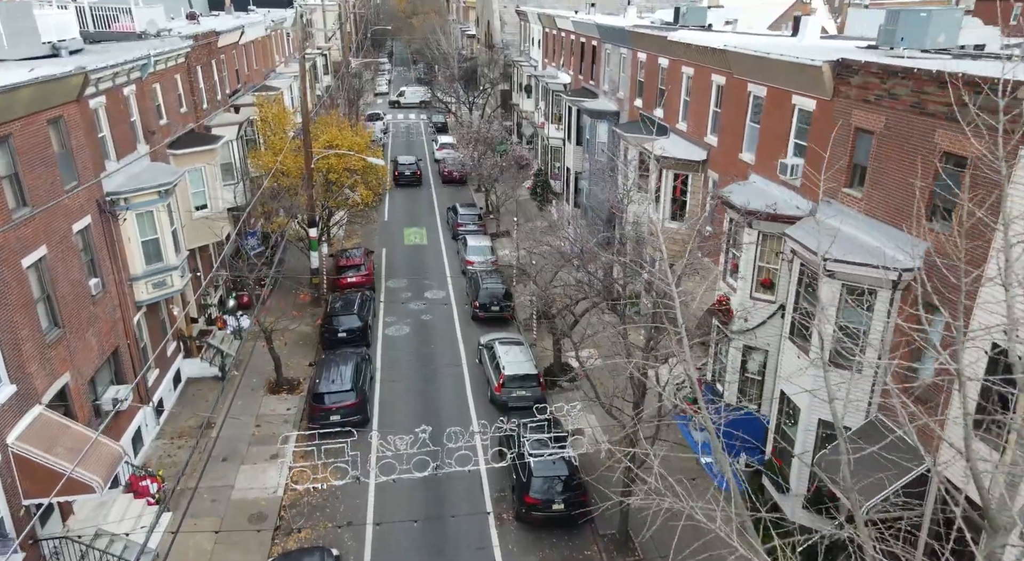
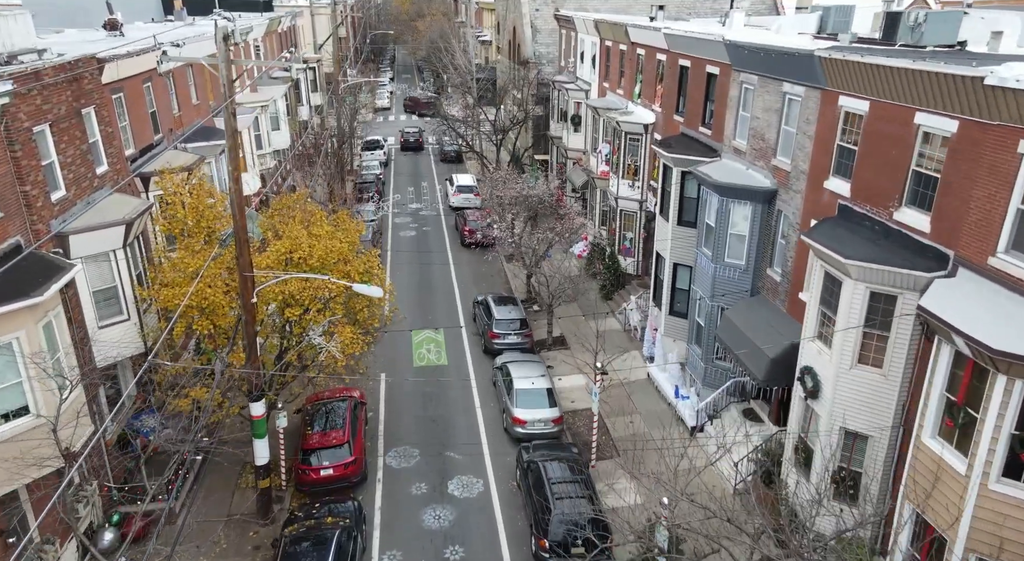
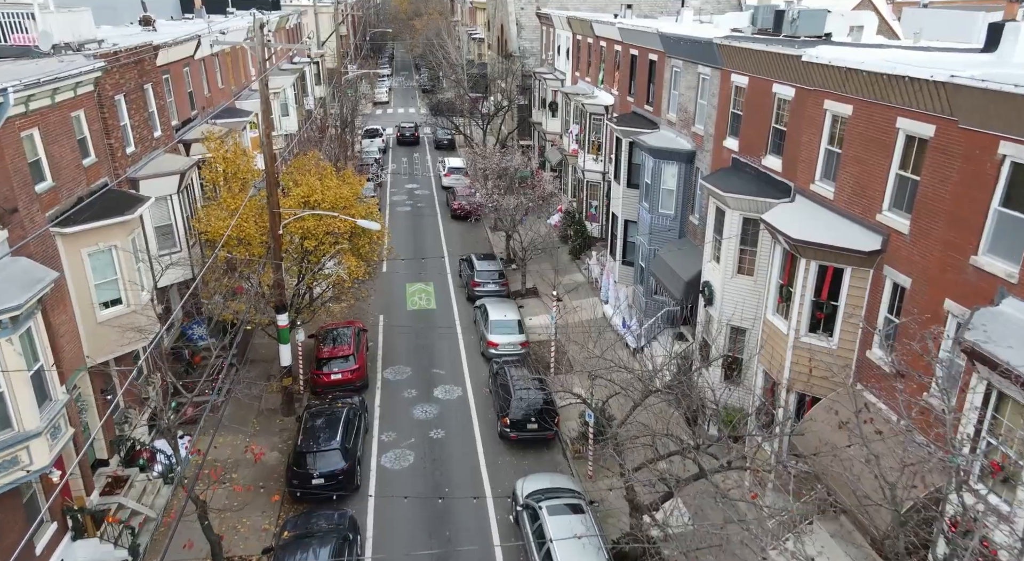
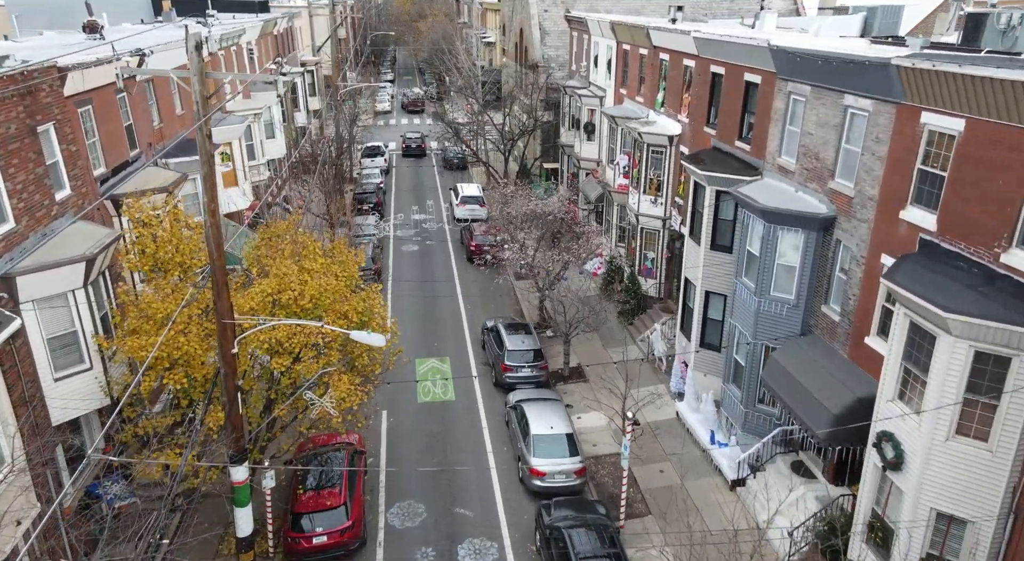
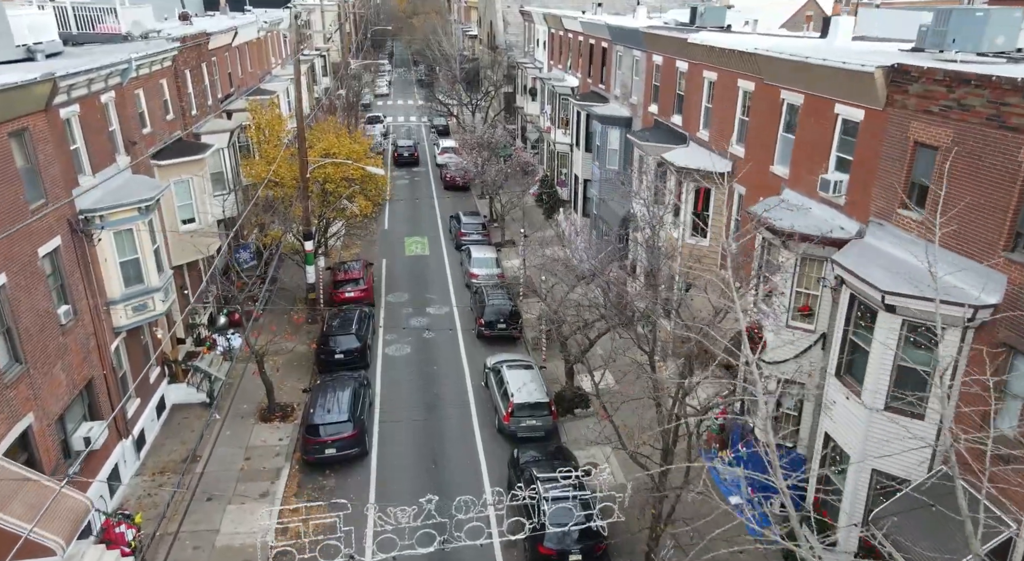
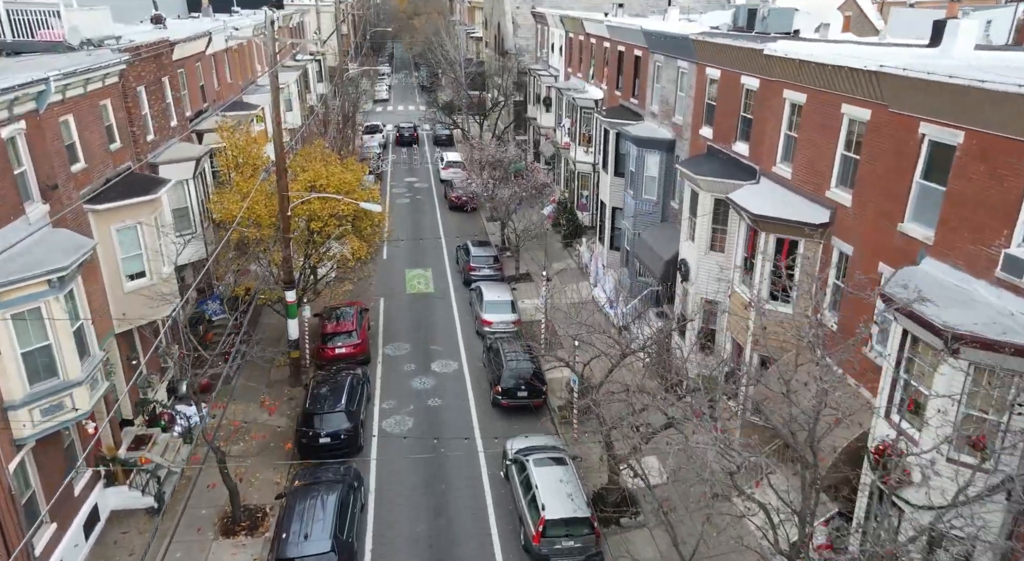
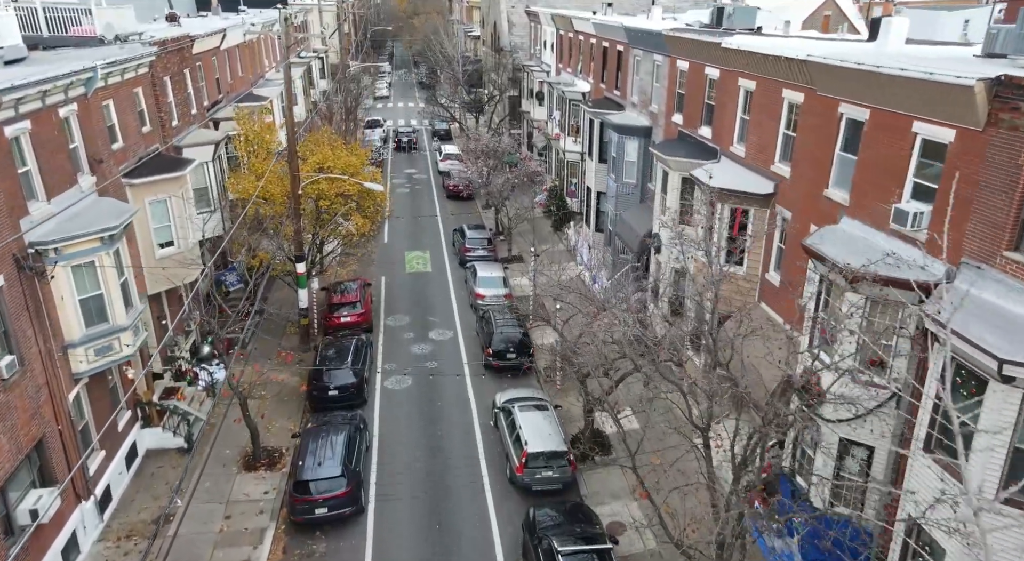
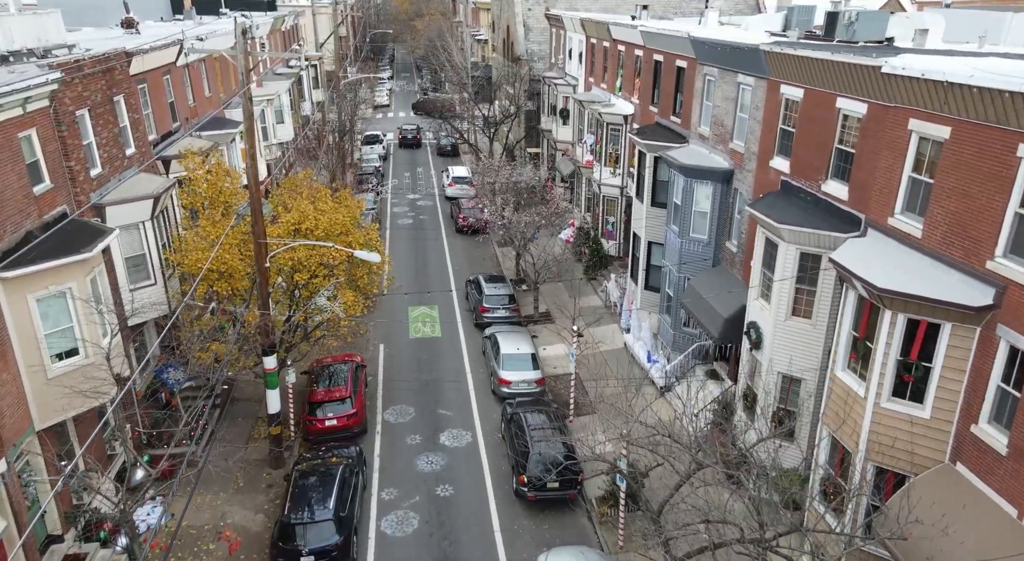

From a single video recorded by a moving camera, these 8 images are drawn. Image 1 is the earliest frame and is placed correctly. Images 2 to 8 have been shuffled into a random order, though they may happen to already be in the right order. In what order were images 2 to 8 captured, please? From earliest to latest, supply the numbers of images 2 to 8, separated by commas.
5, 7, 6, 3, 8, 2, 4
